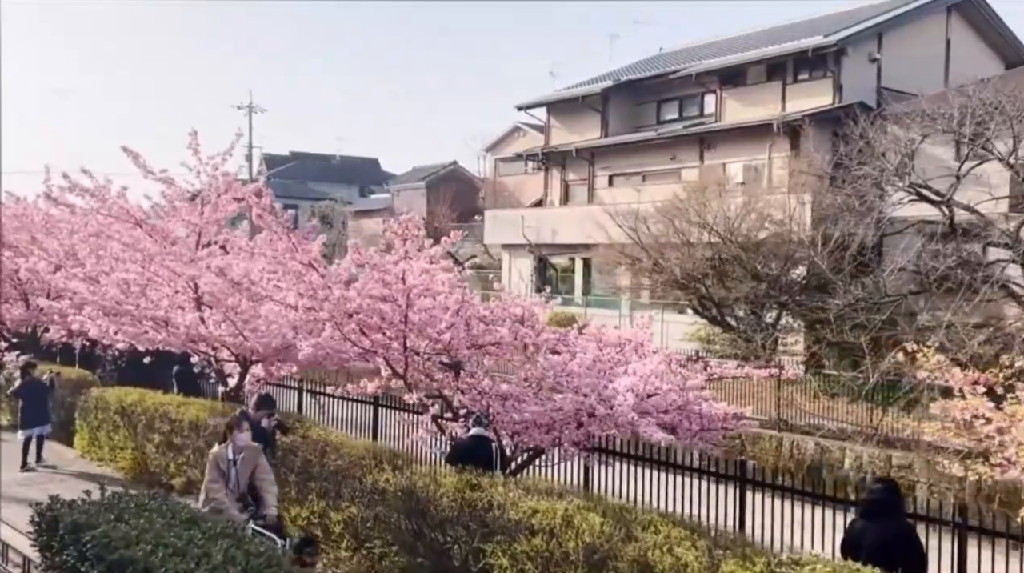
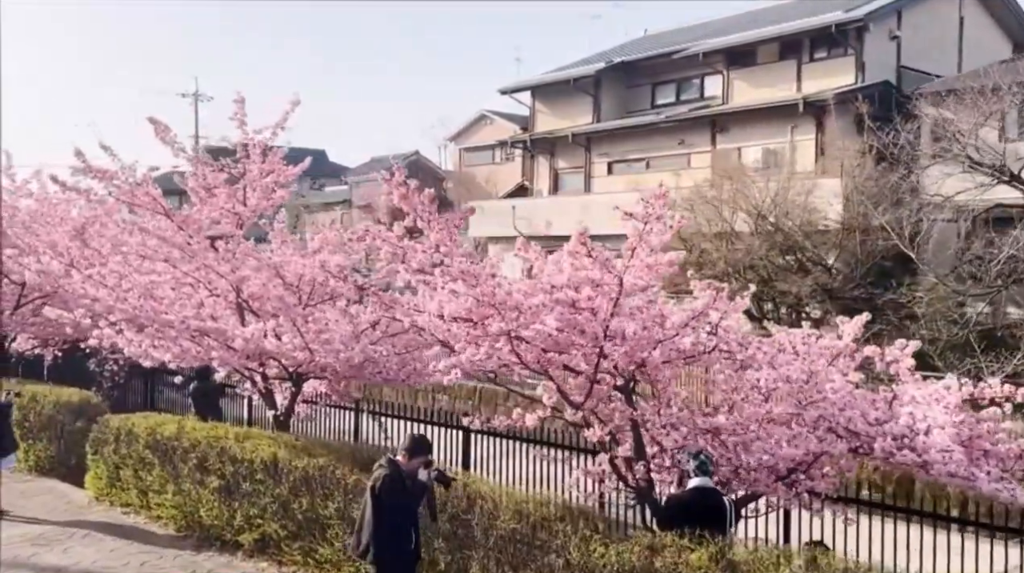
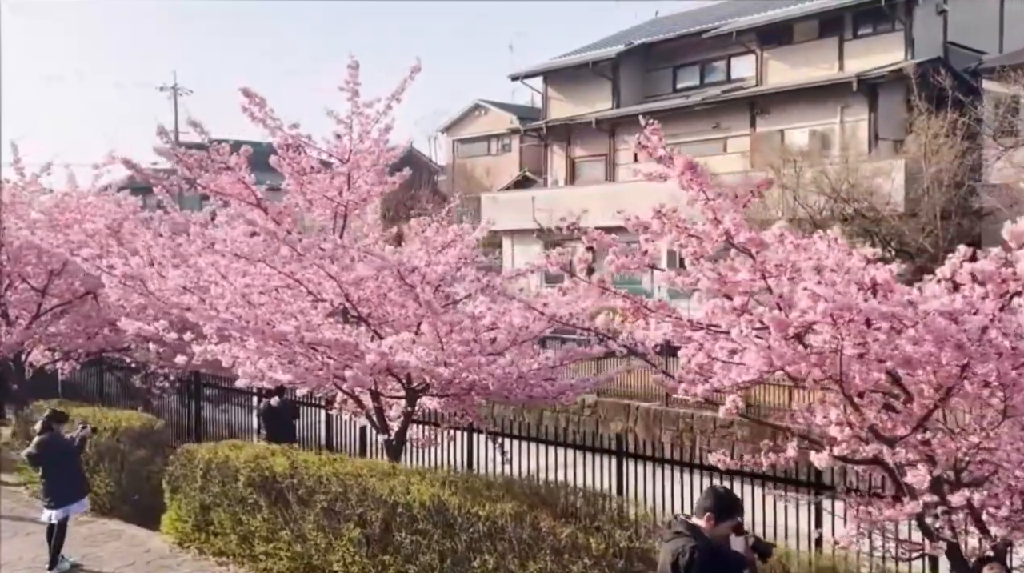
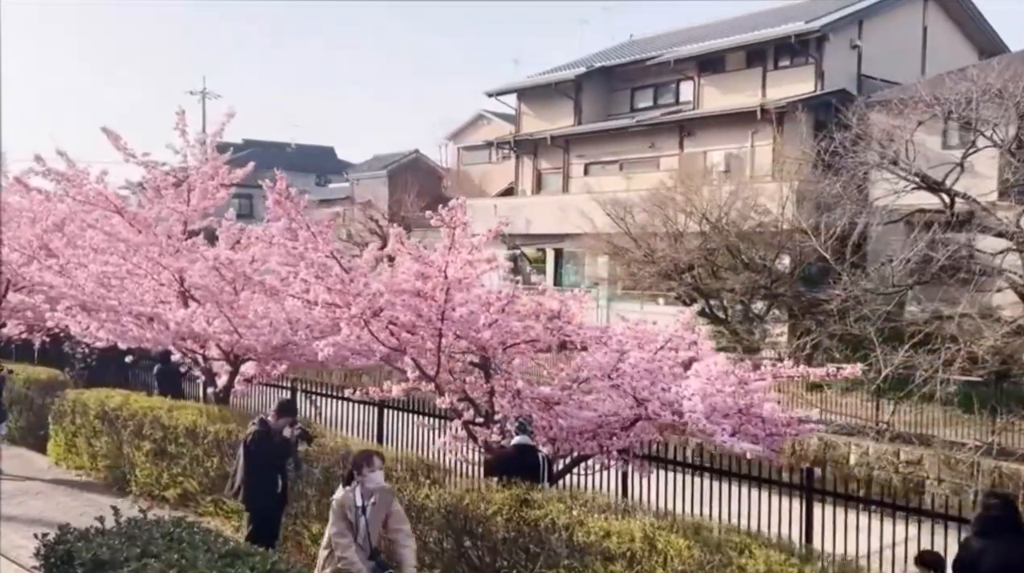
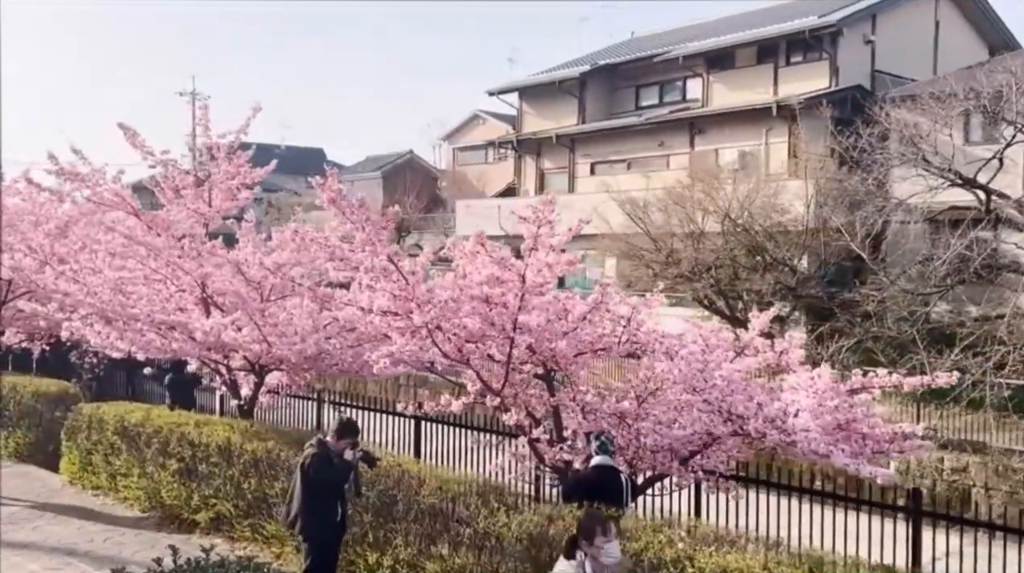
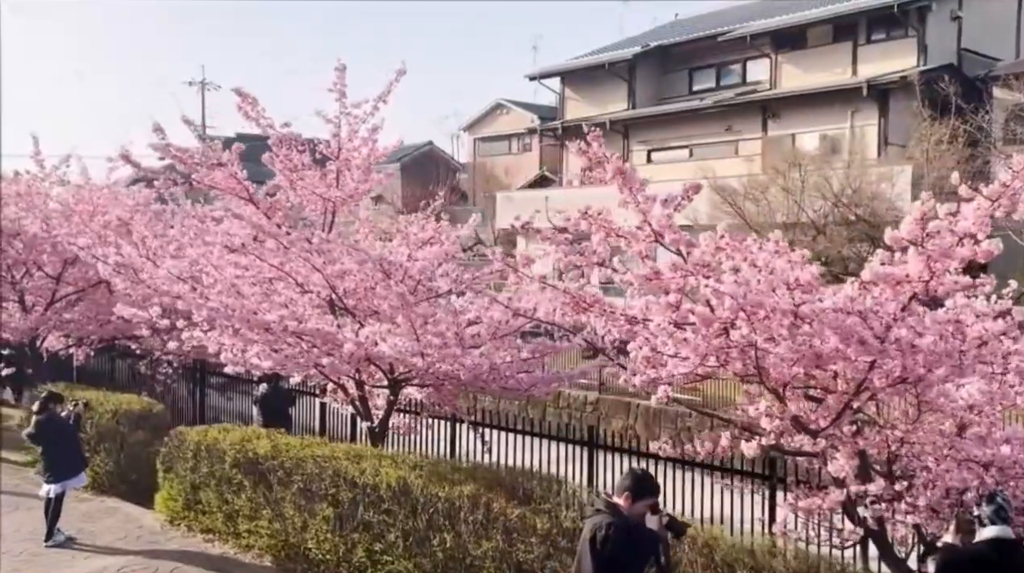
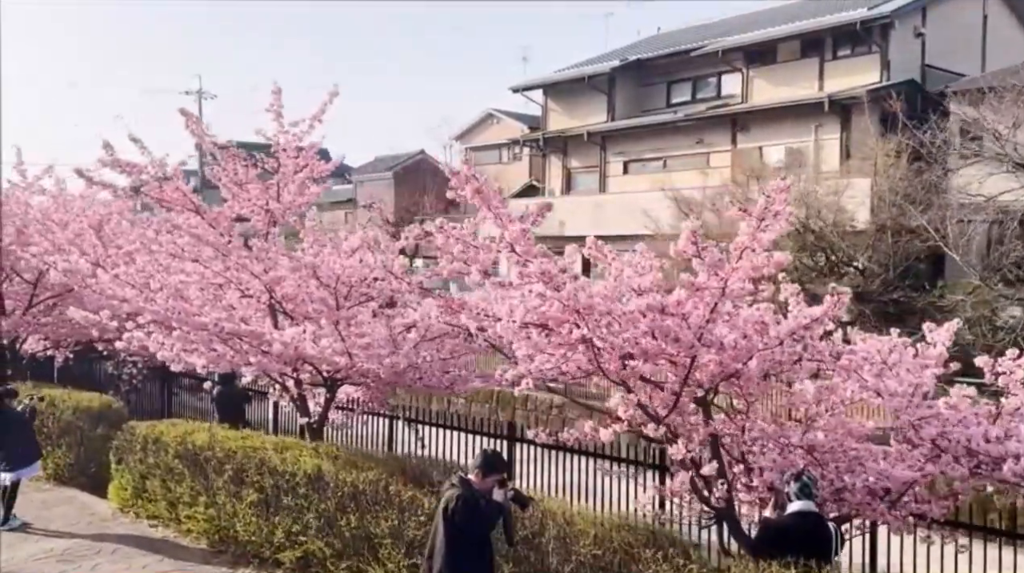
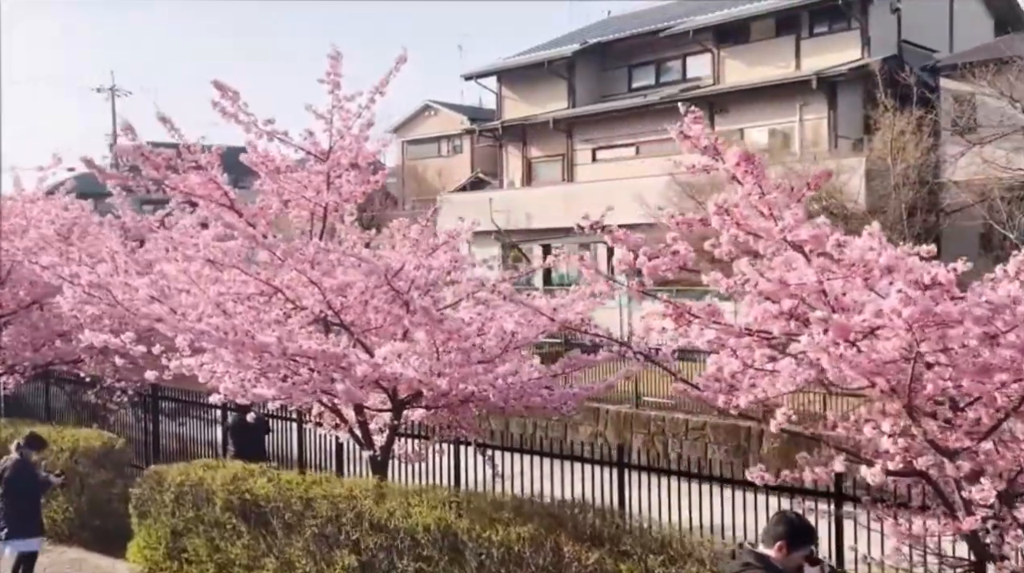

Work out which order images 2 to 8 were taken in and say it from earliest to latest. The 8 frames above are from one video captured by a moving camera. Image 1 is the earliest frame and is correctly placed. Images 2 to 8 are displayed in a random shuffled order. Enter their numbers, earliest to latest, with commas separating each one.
4, 5, 2, 7, 6, 3, 8
